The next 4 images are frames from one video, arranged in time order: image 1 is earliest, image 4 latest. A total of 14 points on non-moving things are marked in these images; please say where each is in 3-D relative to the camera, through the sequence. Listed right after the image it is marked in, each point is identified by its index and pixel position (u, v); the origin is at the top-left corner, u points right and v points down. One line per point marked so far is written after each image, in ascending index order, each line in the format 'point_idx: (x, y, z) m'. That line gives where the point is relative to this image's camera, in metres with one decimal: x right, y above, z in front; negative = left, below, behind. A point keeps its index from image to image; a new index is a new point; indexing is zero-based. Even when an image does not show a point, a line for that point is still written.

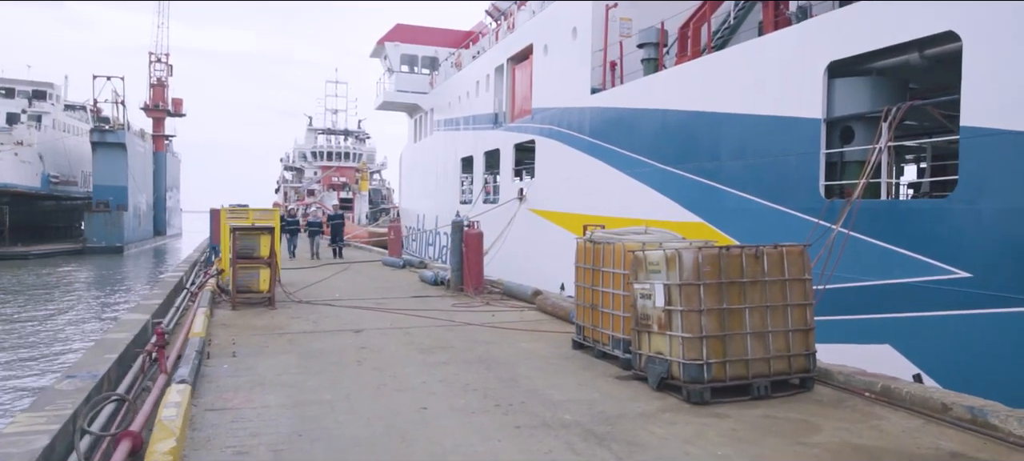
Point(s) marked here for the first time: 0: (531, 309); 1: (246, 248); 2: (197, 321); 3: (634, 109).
0: (+0.2, -0.9, +8.7) m
1: (-3.1, -0.2, +8.7) m
2: (-2.9, -0.8, +6.9) m
3: (+1.4, +1.3, +8.7) m
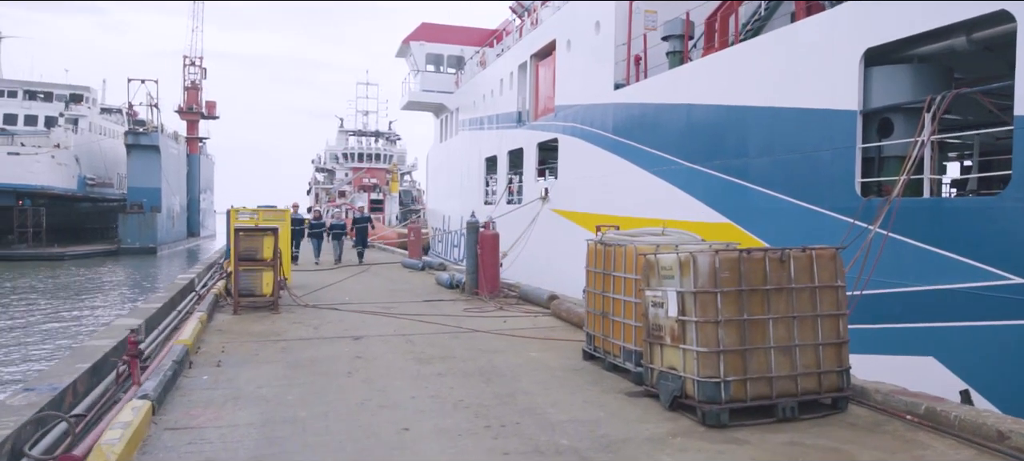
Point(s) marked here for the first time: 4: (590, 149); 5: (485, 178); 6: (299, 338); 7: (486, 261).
0: (+0.4, -0.9, +8.3) m
1: (-2.9, -0.2, +8.4) m
2: (-2.8, -0.8, +6.6) m
3: (+1.6, +1.3, +8.1) m
4: (+1.1, +1.0, +10.2) m
5: (-0.5, +1.1, +16.3) m
6: (-1.9, -1.0, +6.8) m
7: (-0.3, -0.4, +10.0) m
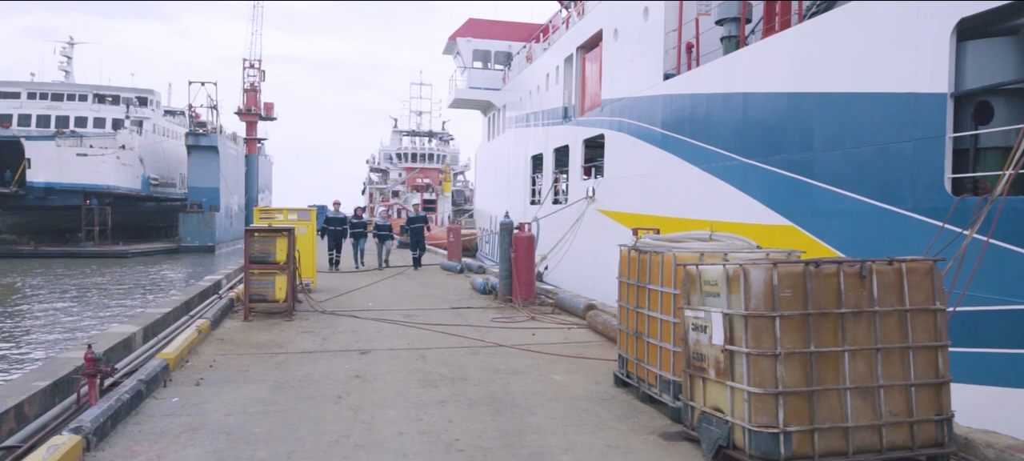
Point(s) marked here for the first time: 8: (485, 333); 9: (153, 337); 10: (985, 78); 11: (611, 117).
0: (+0.7, -0.9, +7.4) m
1: (-2.6, -0.2, +7.8) m
2: (-2.6, -0.8, +5.9) m
3: (+1.9, +1.3, +7.2) m
4: (+1.5, +1.0, +9.3) m
5: (+0.4, +1.1, +15.5) m
6: (-1.7, -1.0, +6.1) m
7: (+0.1, -0.4, +9.2) m
8: (-0.3, -0.9, +7.1) m
9: (-3.2, -0.9, +6.7) m
10: (+2.8, +0.9, +4.5) m
11: (+1.3, +1.6, +10.4) m
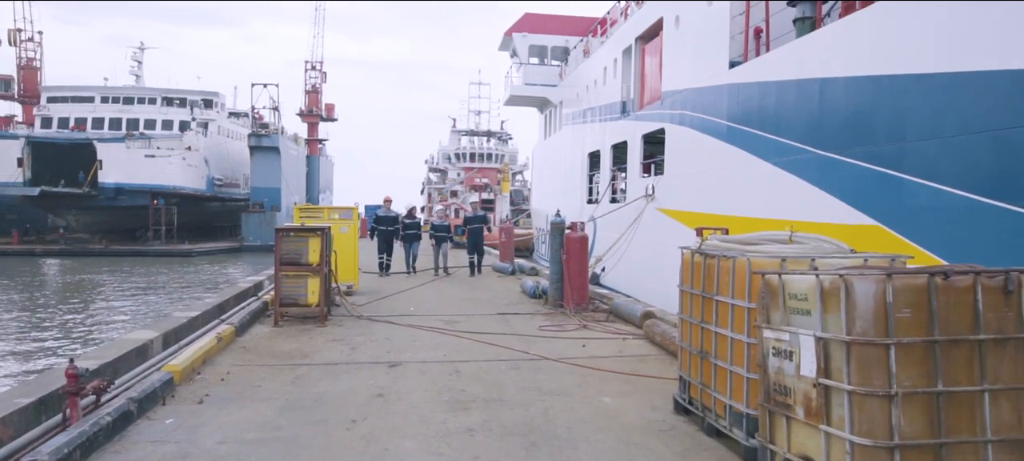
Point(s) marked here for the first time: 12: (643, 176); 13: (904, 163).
0: (+1.1, -0.9, +6.7) m
1: (-2.1, -0.2, +7.3) m
2: (-2.3, -0.8, +5.5) m
3: (+2.3, +1.3, +6.4) m
4: (+2.1, +1.0, +8.5) m
5: (+1.5, +1.1, +14.8) m
6: (-1.4, -1.0, +5.5) m
7: (+0.7, -0.4, +8.5) m
8: (+0.1, -0.9, +6.4) m
9: (-2.8, -0.9, +6.3) m
10: (+3.0, +0.9, +3.6) m
11: (+2.0, +1.6, +9.6) m
12: (+1.9, +0.8, +11.2) m
13: (+2.5, +0.4, +4.8) m
